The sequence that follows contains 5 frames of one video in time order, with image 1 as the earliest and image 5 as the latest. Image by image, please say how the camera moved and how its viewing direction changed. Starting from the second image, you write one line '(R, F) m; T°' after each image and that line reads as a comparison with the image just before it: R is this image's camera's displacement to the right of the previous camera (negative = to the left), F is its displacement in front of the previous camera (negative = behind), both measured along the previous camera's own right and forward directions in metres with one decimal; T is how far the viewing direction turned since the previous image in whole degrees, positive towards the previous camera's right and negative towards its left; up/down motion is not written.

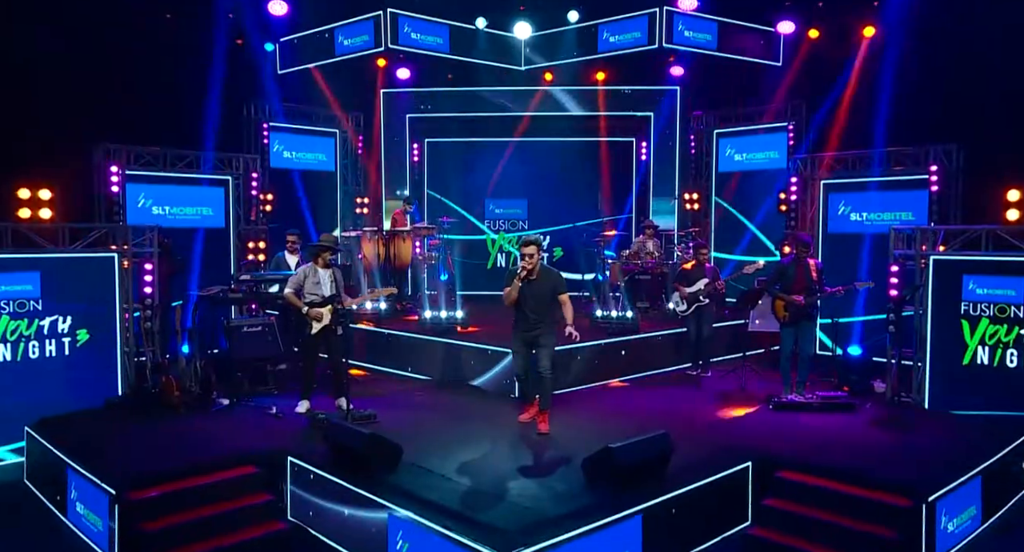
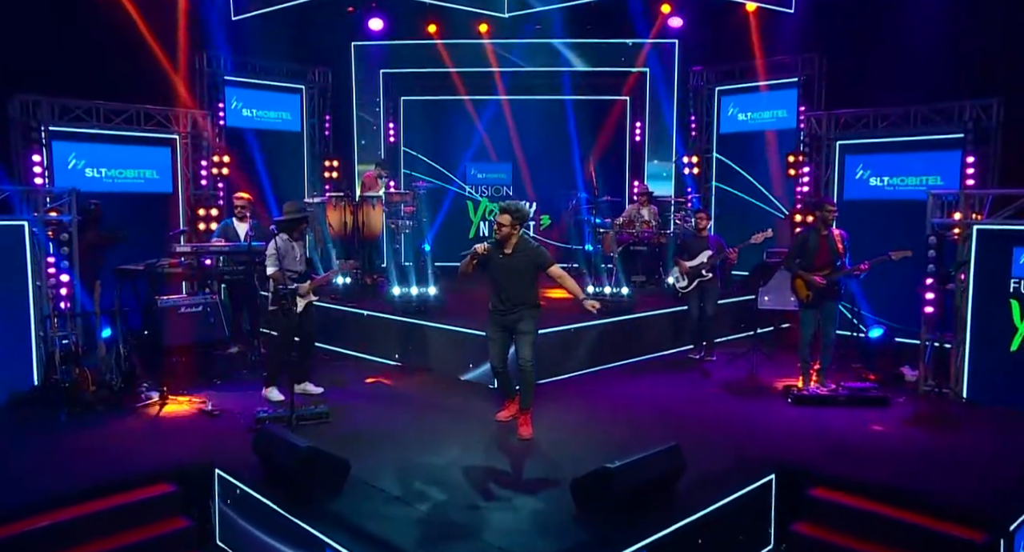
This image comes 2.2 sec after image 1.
(+0.1, +1.1) m; +1°
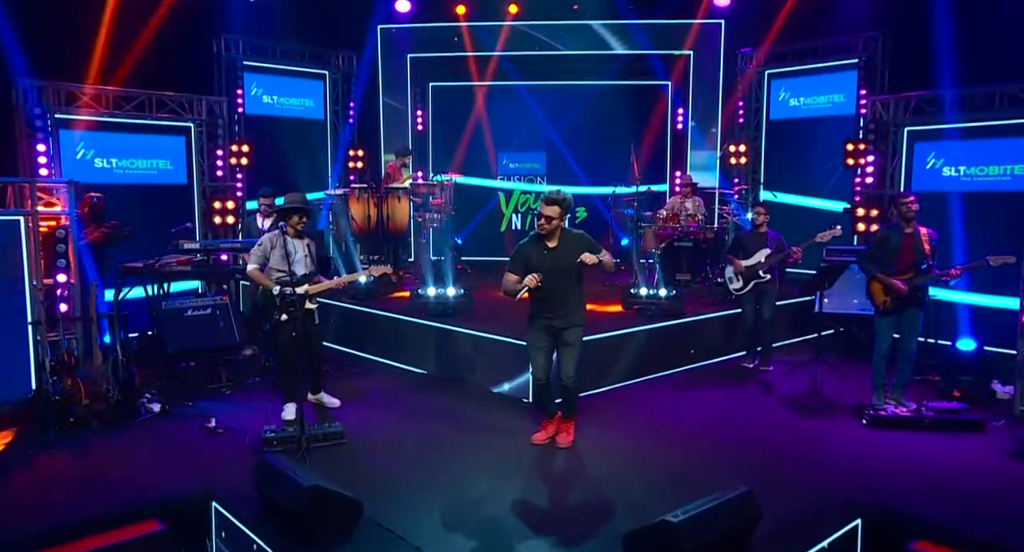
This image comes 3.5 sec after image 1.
(-0.1, +0.7) m; -2°
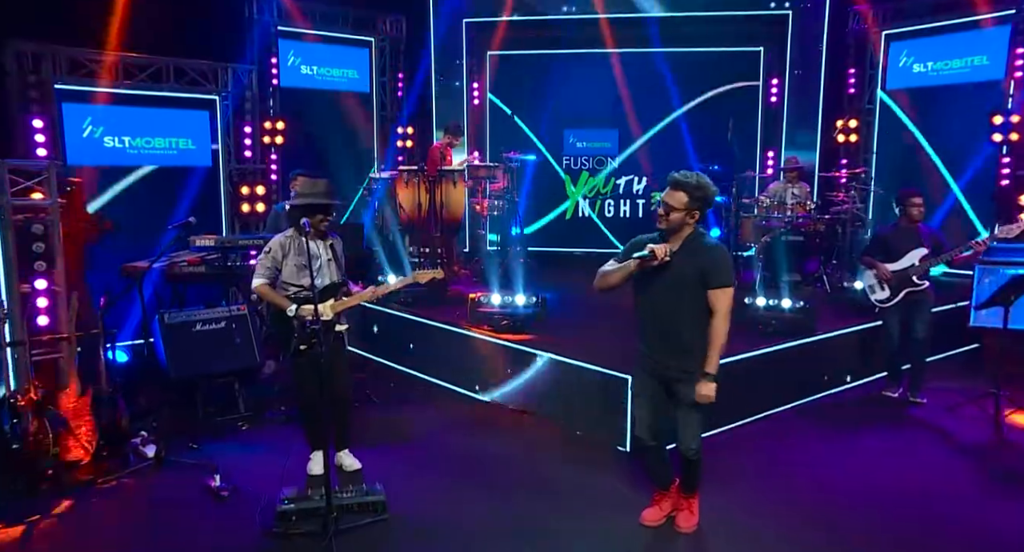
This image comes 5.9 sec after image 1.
(-0.3, +1.4) m; -4°
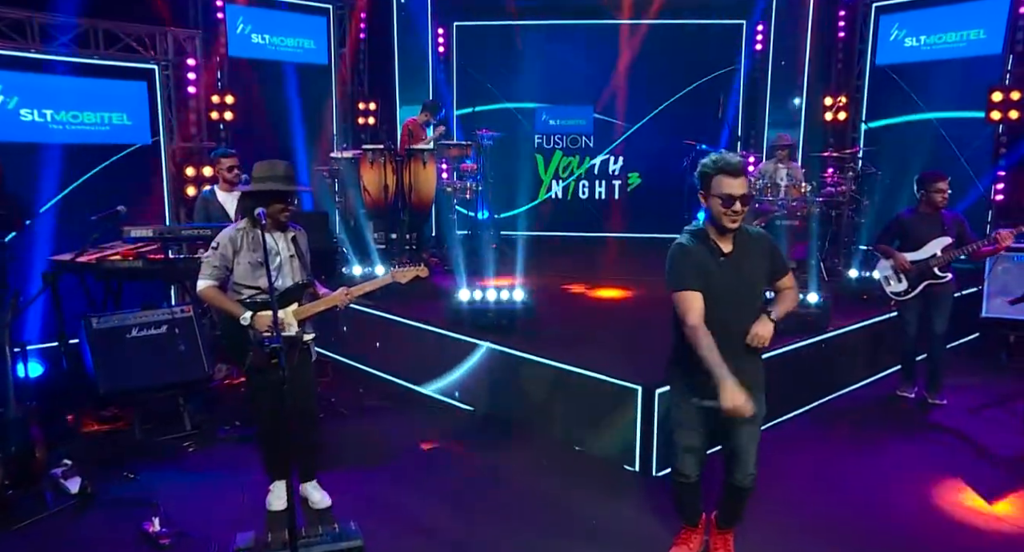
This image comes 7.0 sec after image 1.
(-0.2, +0.7) m; +3°
